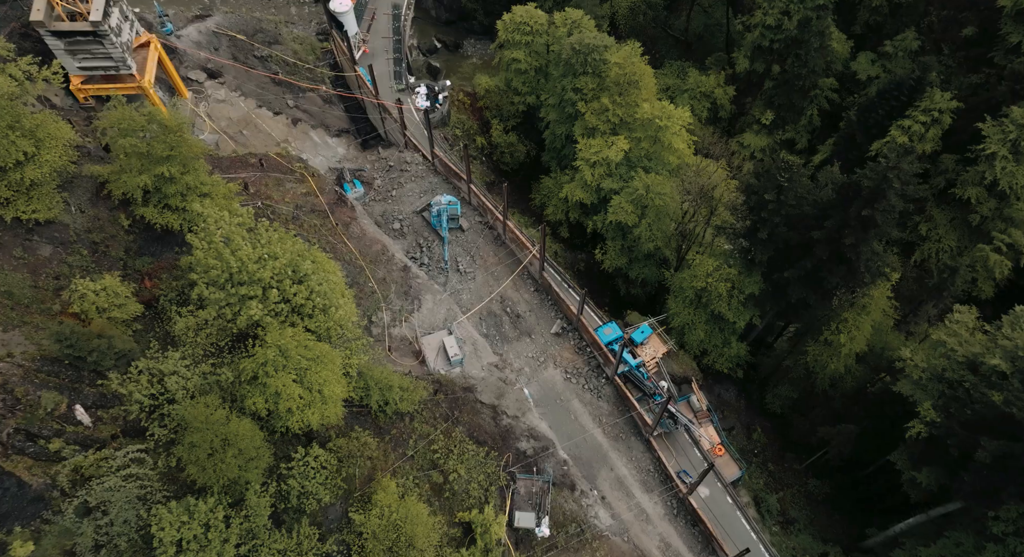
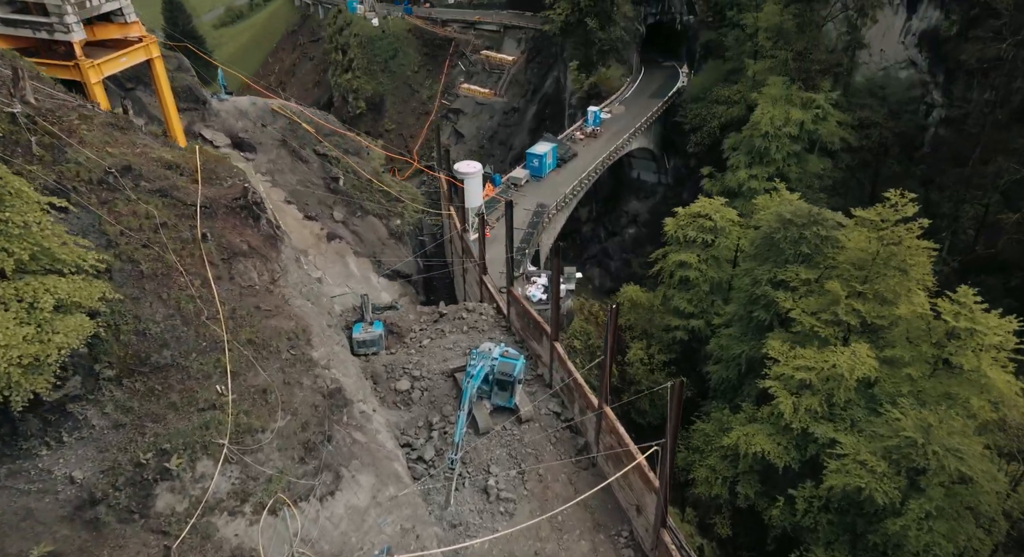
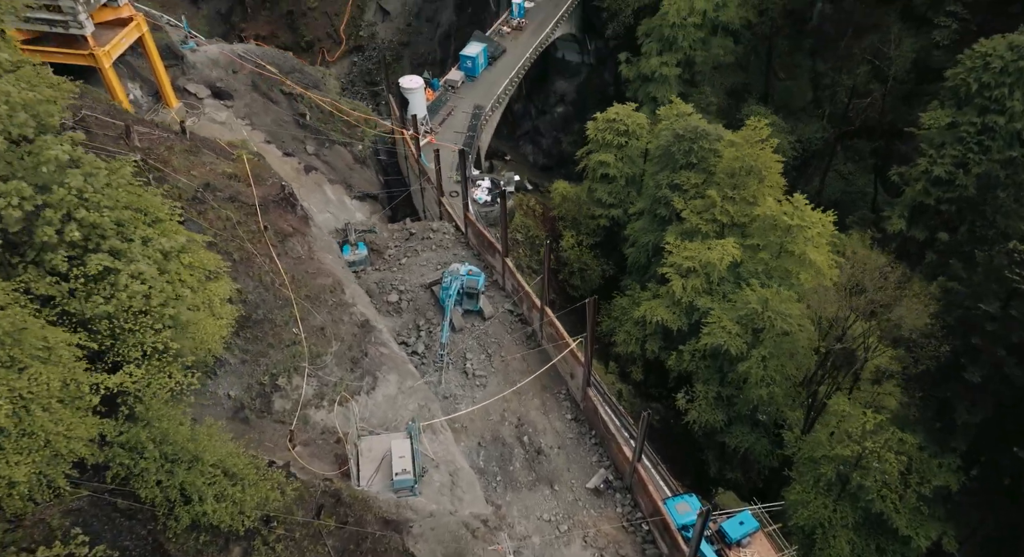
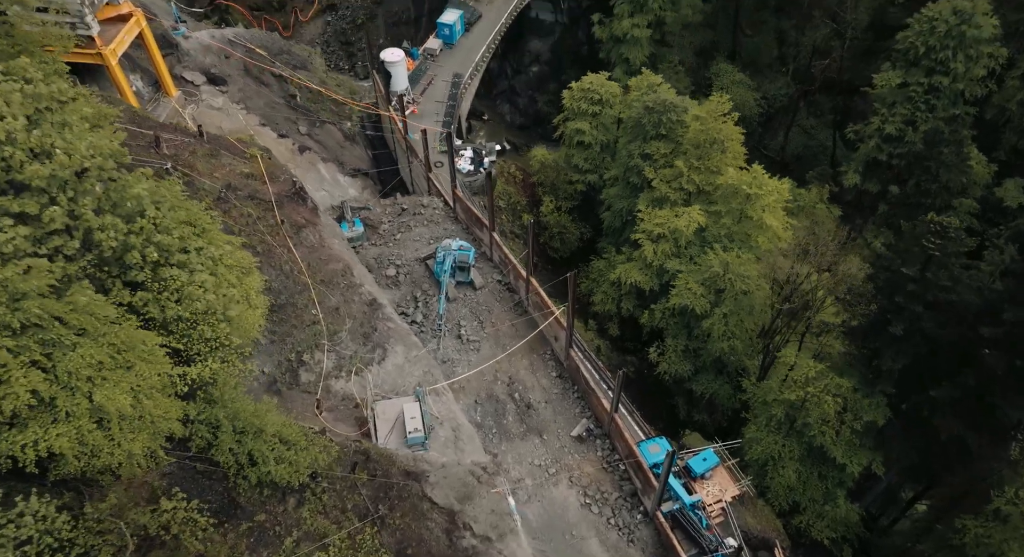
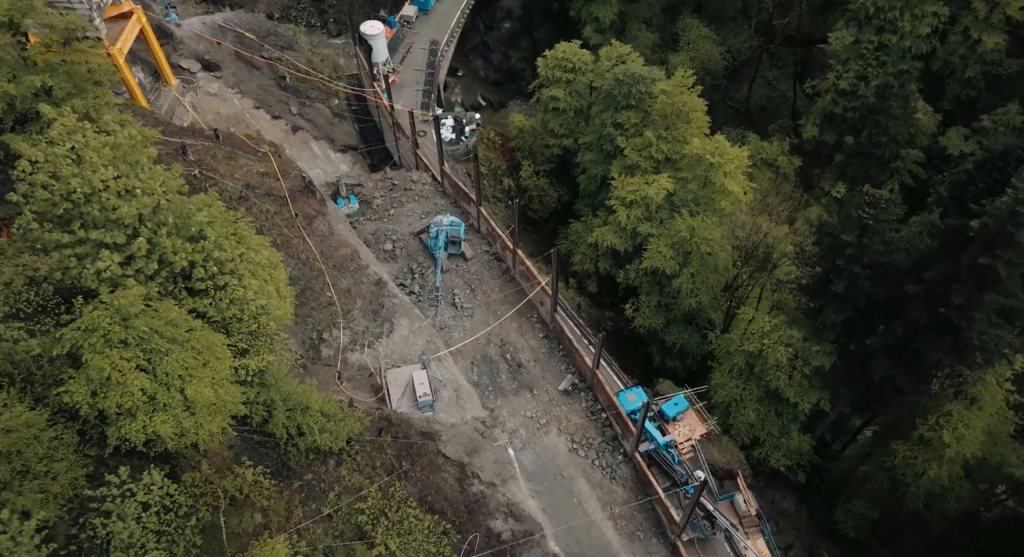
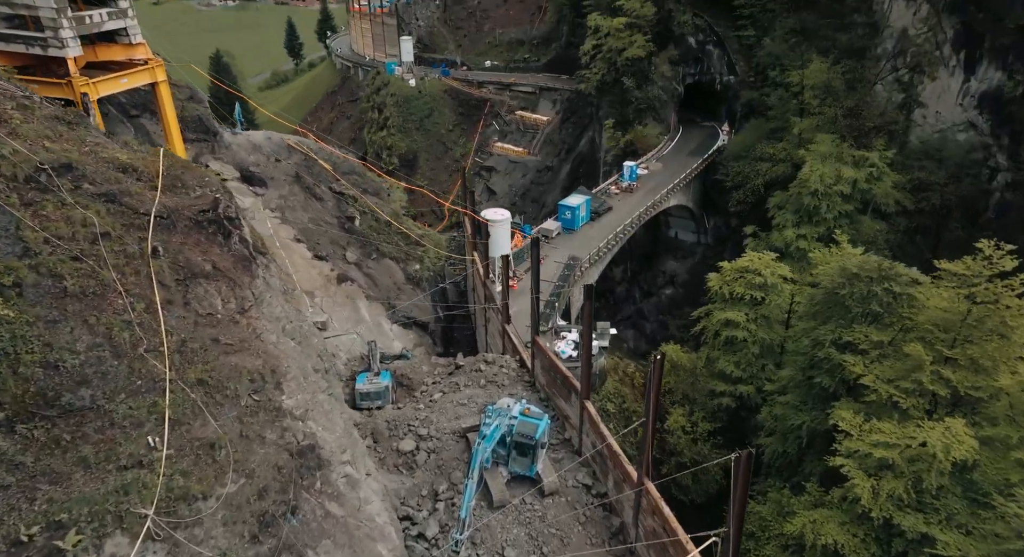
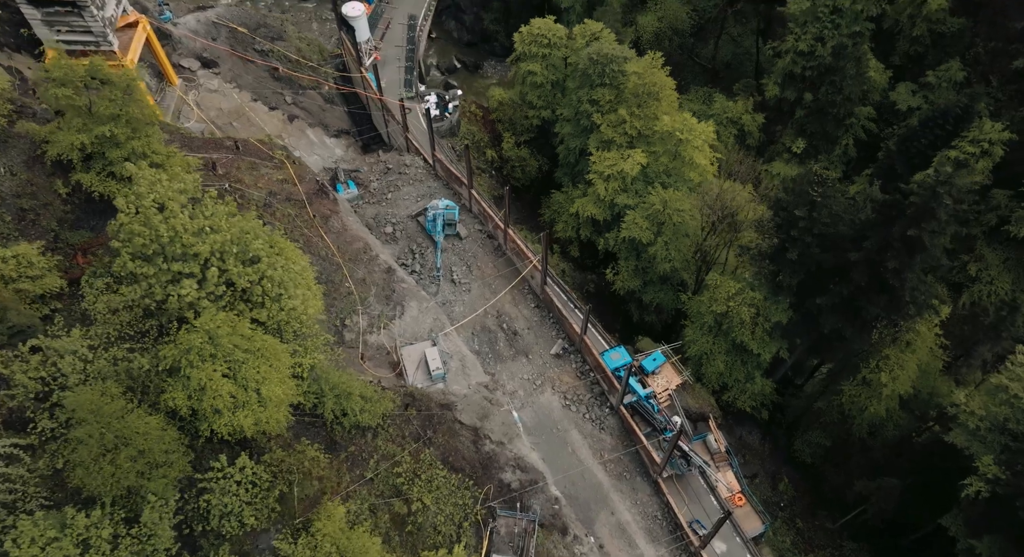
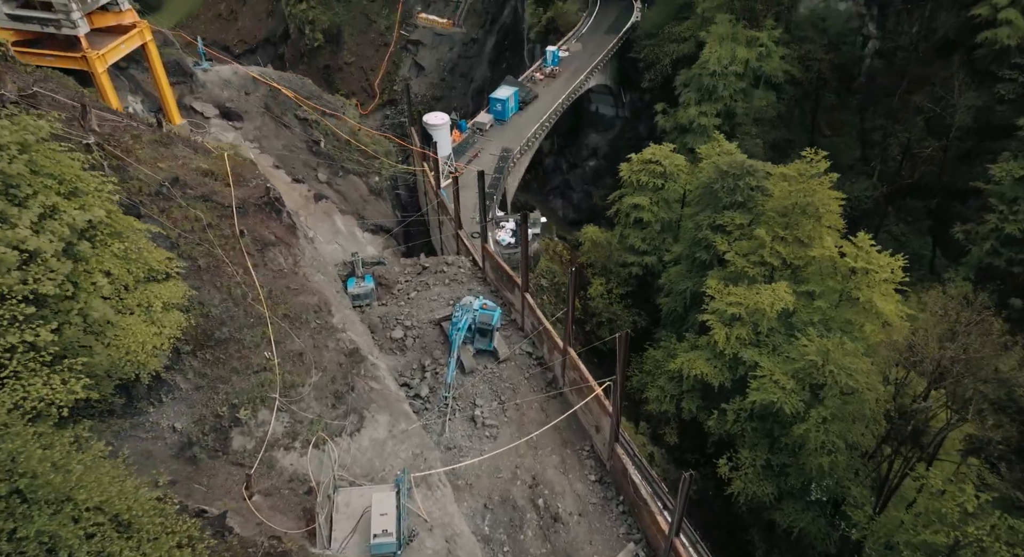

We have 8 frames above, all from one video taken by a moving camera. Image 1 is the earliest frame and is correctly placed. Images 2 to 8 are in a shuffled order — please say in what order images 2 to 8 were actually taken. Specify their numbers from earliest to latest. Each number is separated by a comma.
7, 5, 4, 3, 8, 2, 6
